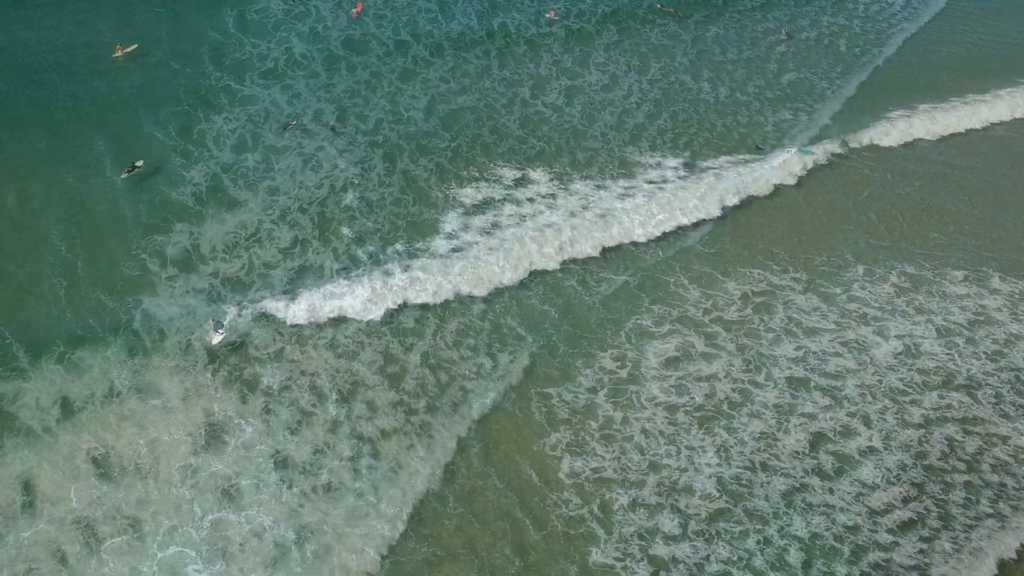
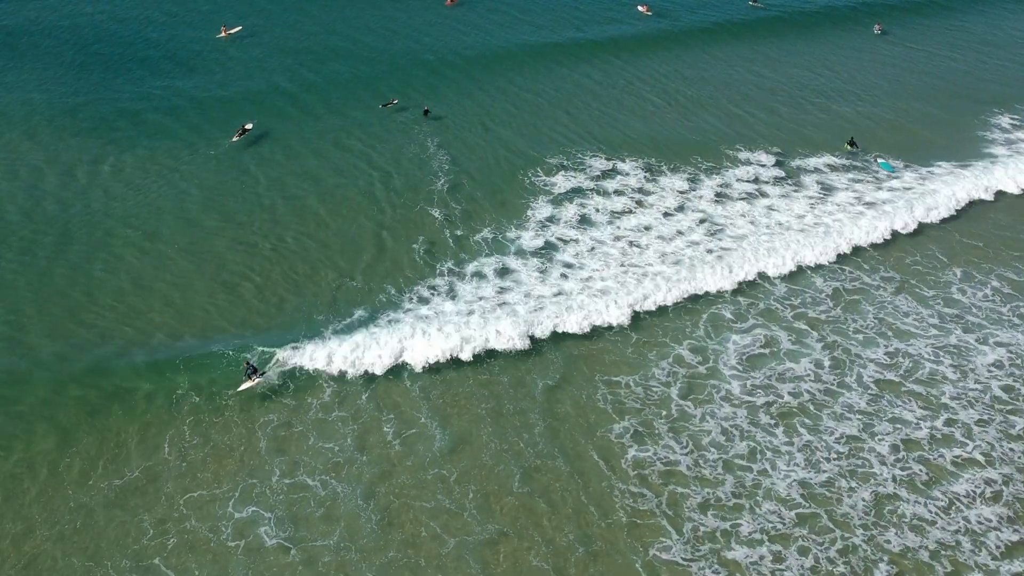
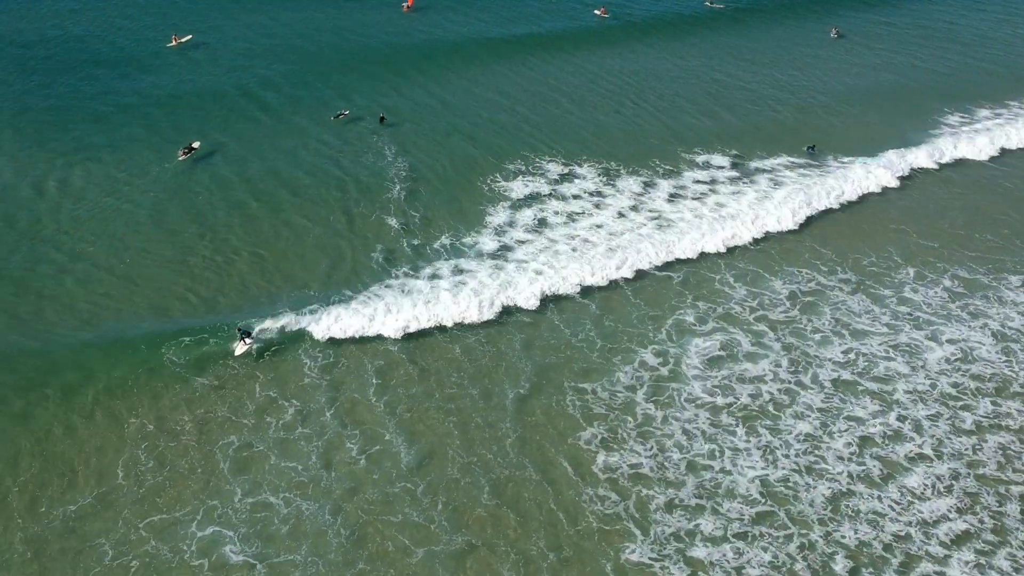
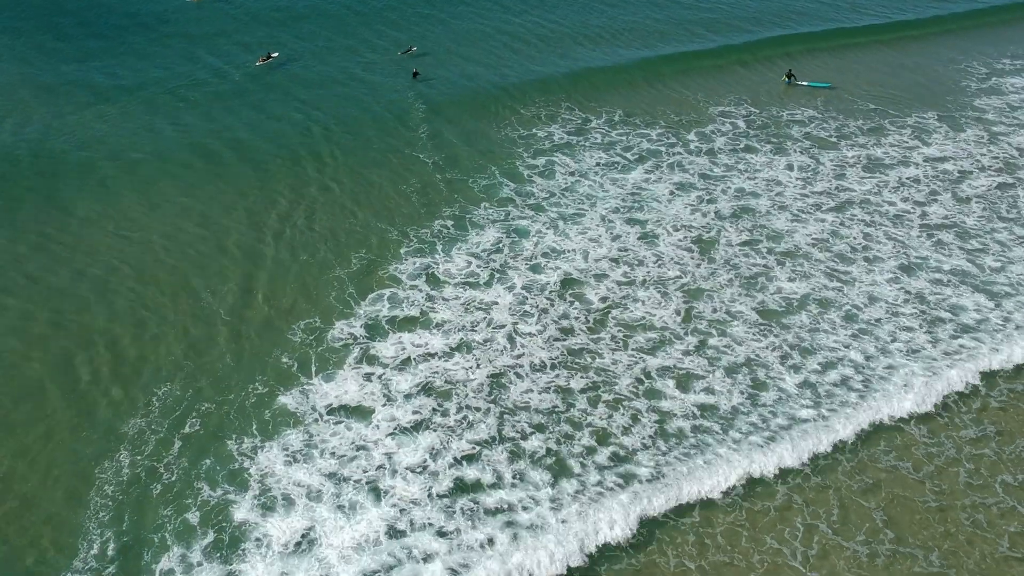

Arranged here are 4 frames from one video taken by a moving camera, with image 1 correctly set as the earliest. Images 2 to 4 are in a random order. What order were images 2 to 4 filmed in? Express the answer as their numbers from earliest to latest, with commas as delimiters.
3, 2, 4
